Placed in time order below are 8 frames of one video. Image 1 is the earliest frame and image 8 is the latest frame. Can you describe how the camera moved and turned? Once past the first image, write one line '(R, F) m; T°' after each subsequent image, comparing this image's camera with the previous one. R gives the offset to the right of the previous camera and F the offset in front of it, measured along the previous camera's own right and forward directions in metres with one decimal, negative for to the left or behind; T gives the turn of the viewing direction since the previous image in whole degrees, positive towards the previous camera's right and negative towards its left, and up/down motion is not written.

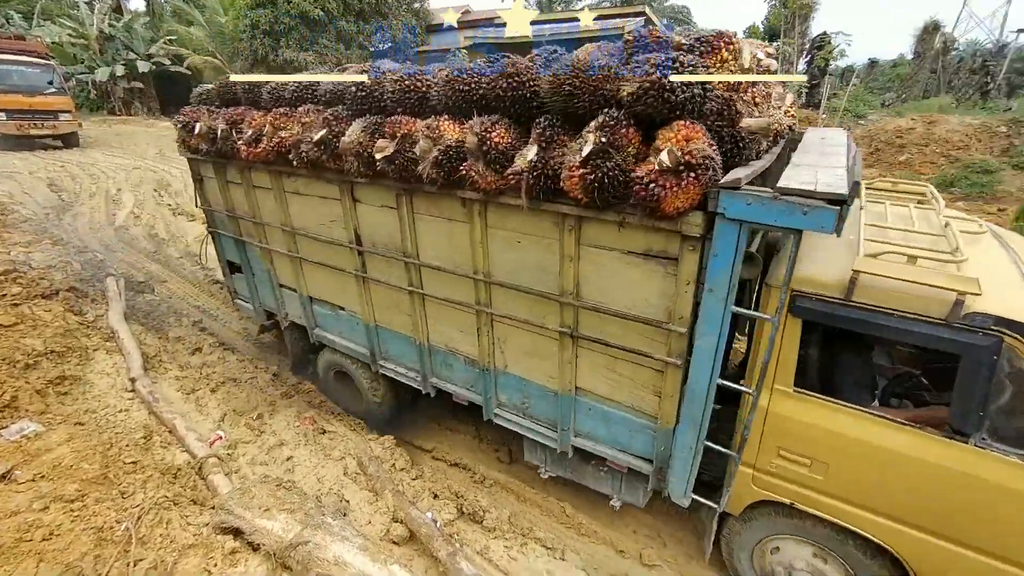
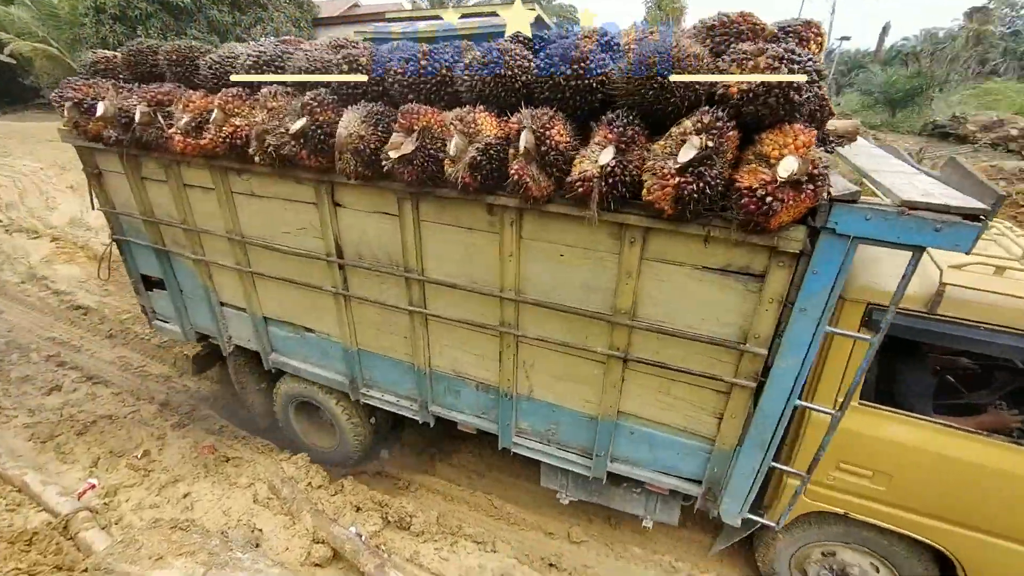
(-0.4, +0.3) m; +11°
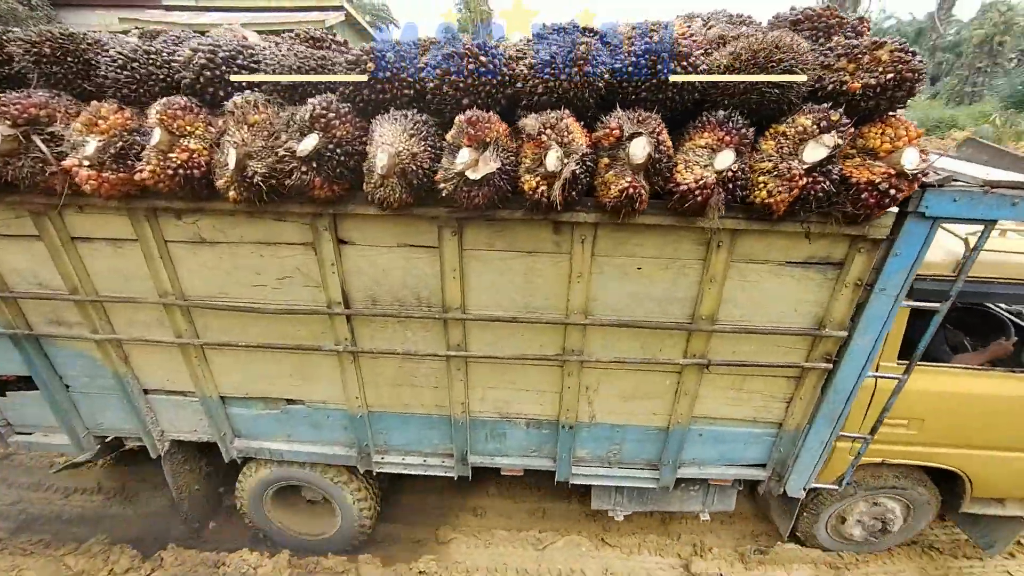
(-0.5, +0.3) m; +18°
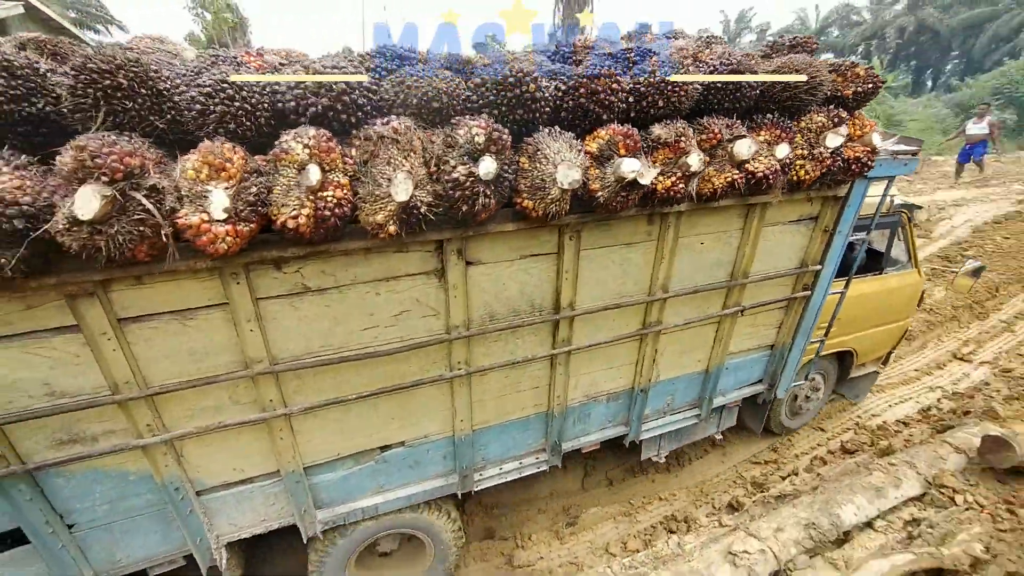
(-0.8, +0.1) m; +23°
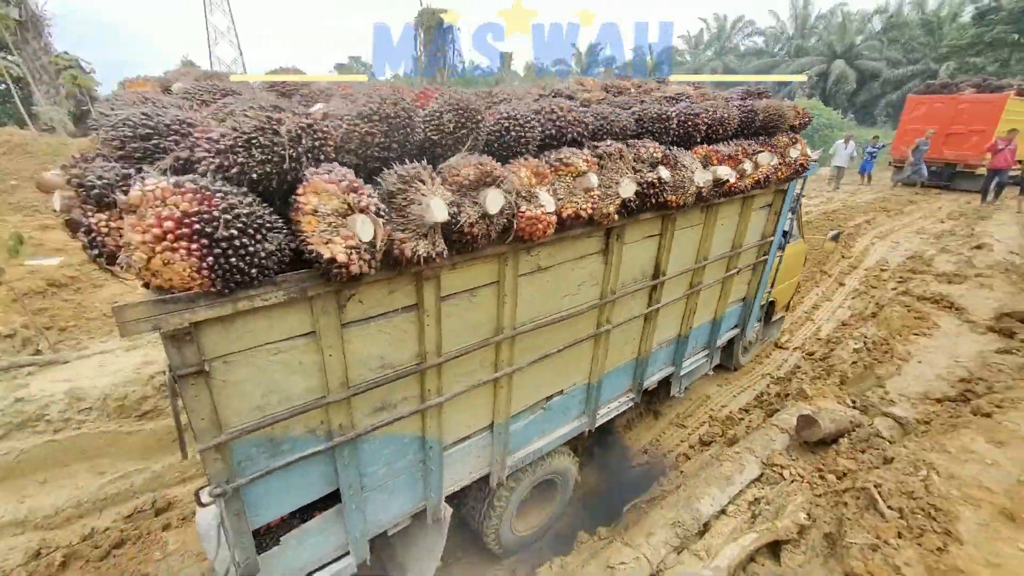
(-0.9, -0.4) m; +15°
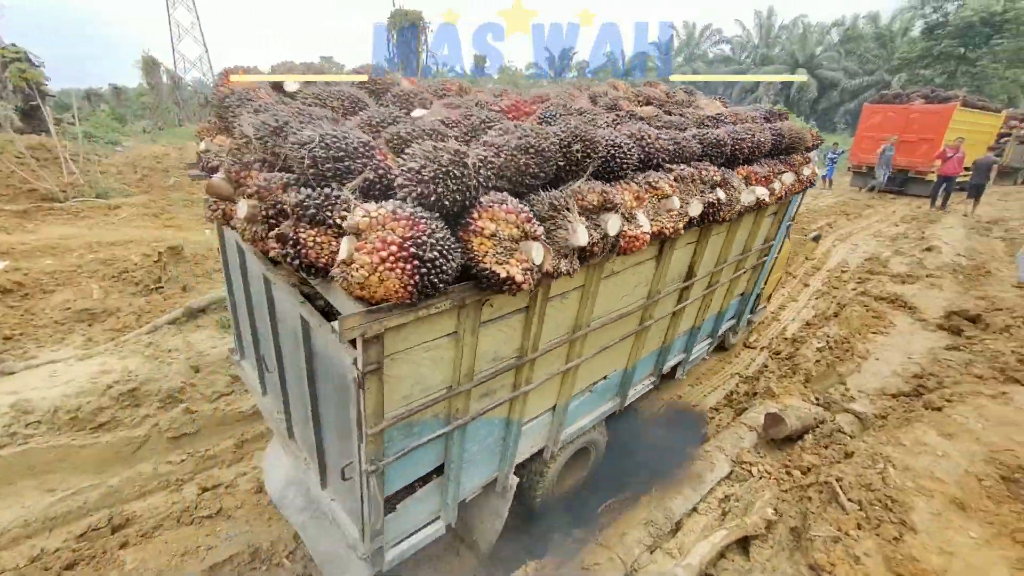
(0.0, -0.1) m; +3°
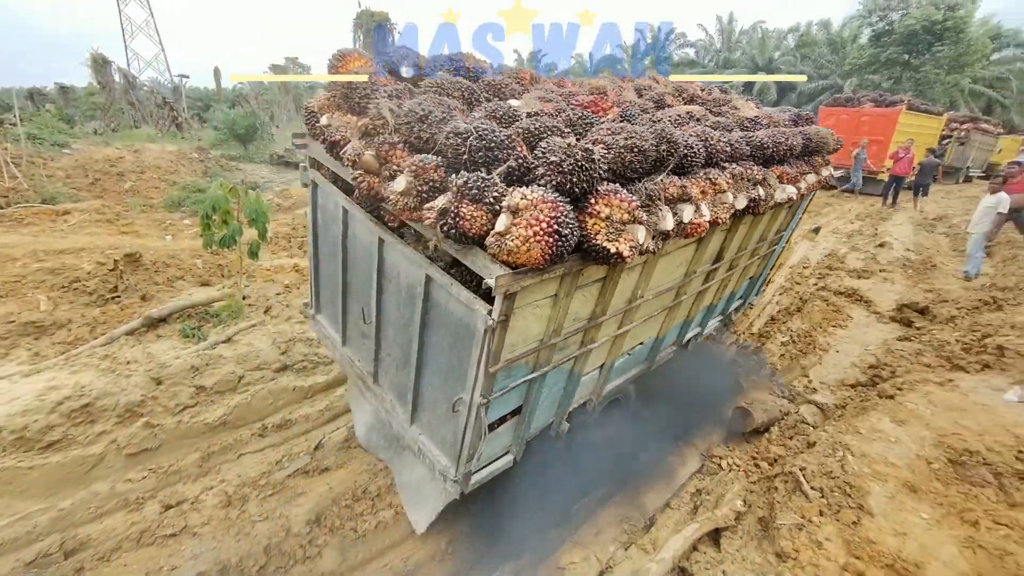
(+0.1, -0.1) m; +3°
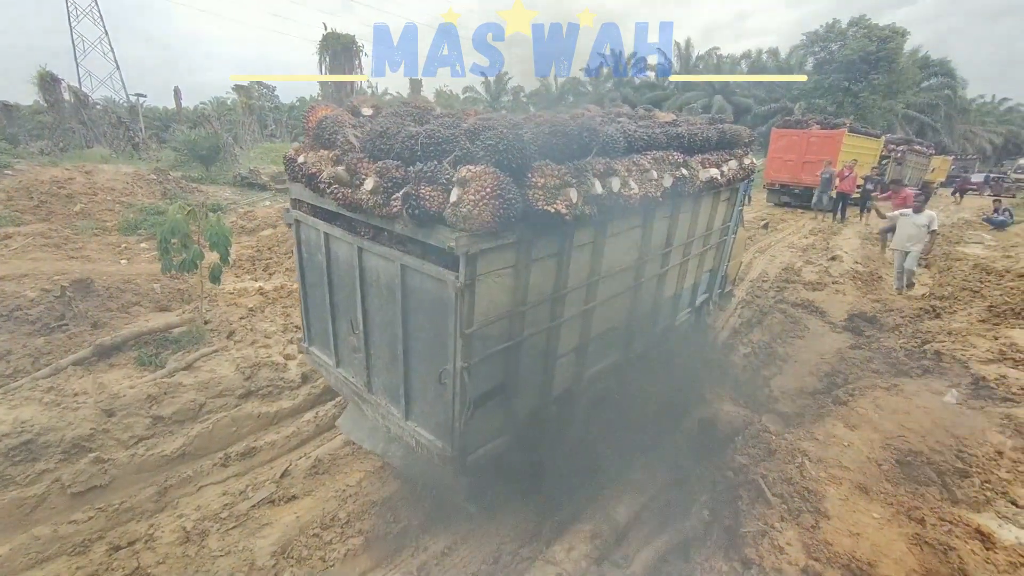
(+0.1, -0.4) m; +3°
